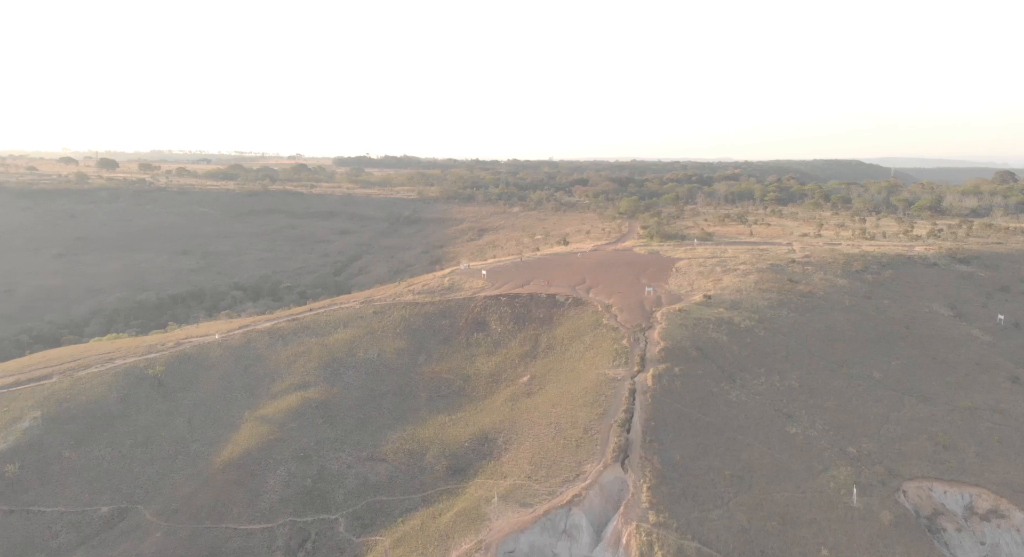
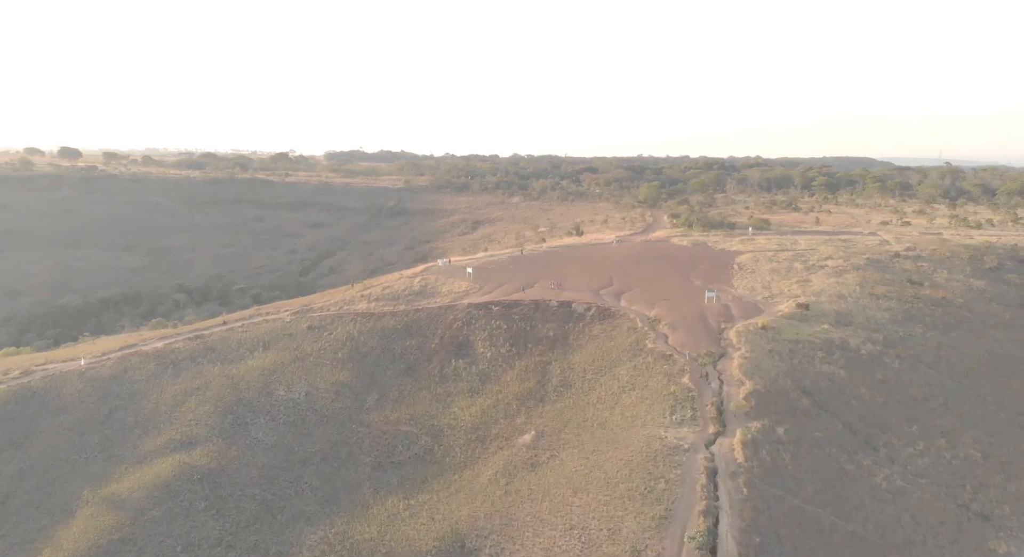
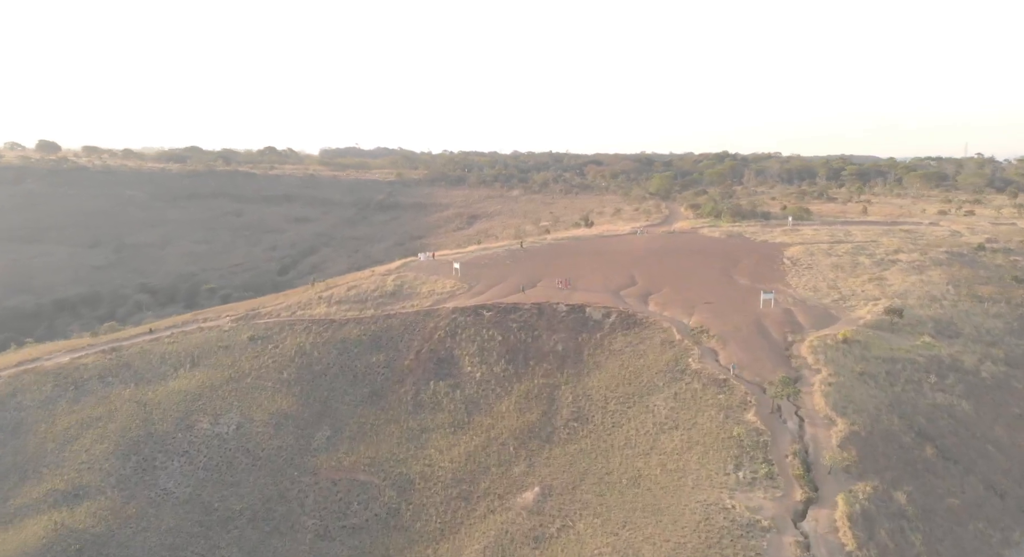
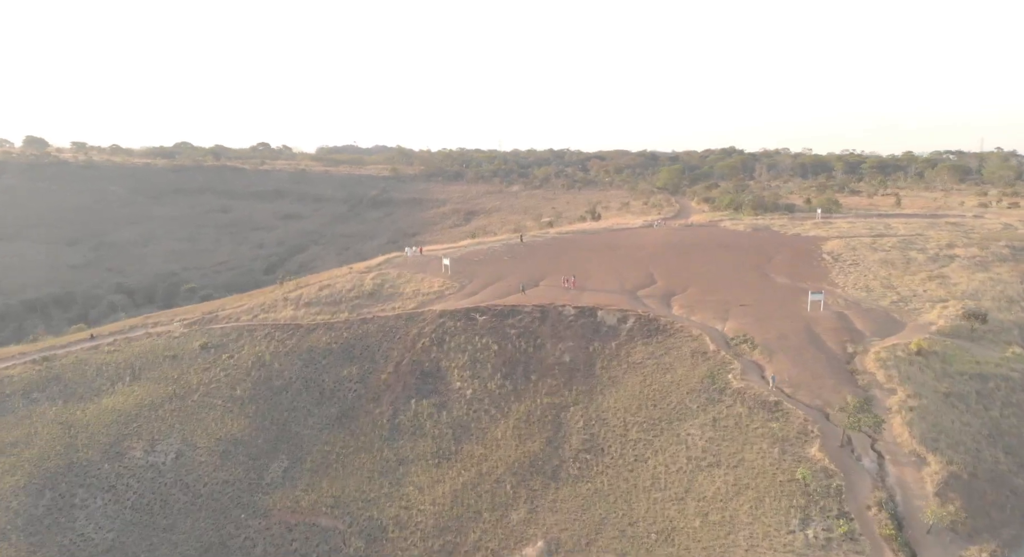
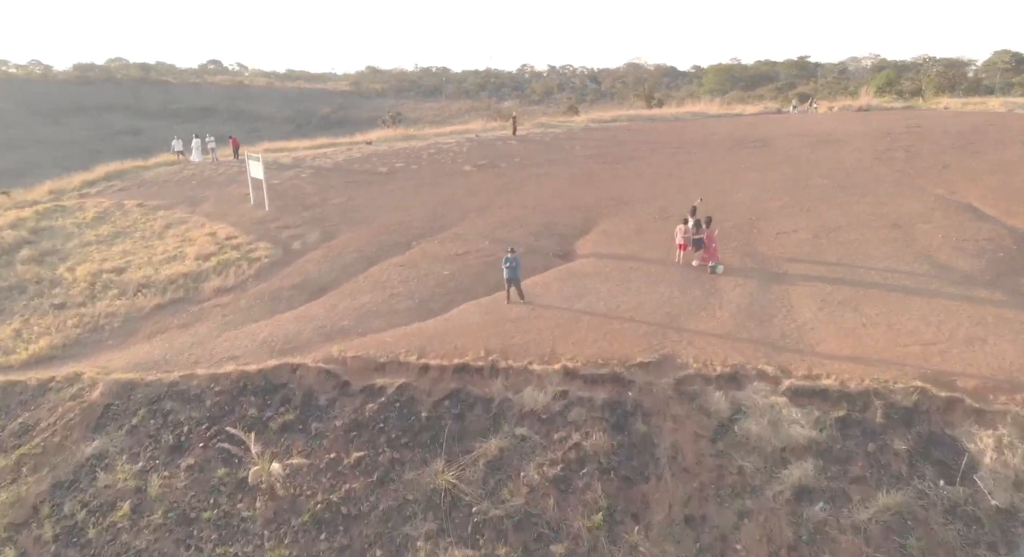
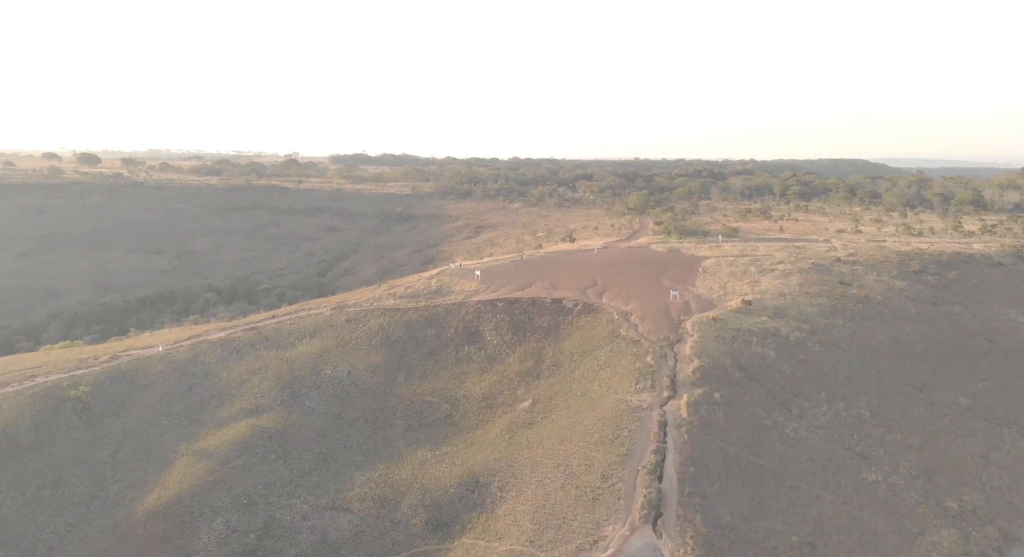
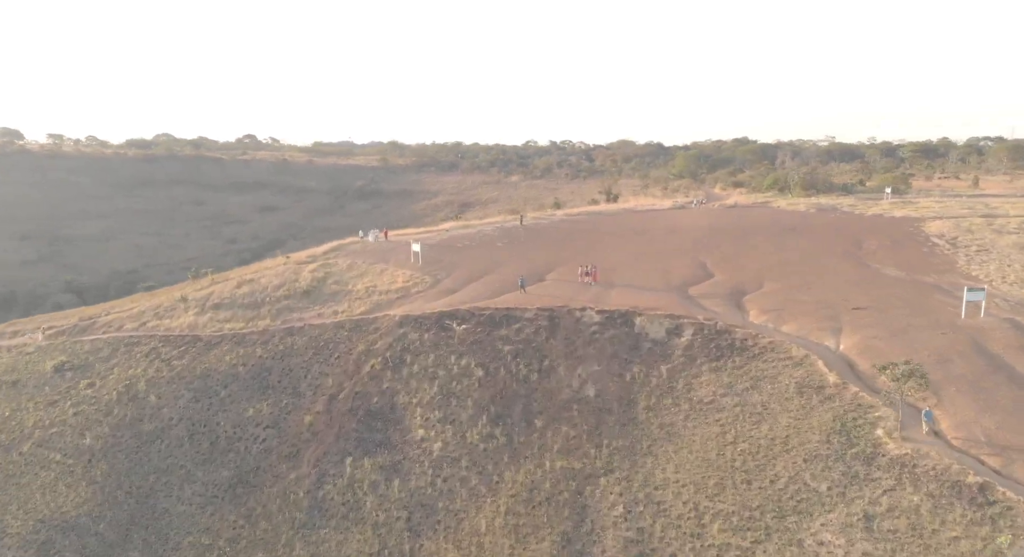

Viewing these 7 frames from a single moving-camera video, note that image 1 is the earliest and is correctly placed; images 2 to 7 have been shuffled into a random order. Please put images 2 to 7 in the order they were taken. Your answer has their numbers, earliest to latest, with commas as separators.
6, 2, 3, 4, 7, 5
